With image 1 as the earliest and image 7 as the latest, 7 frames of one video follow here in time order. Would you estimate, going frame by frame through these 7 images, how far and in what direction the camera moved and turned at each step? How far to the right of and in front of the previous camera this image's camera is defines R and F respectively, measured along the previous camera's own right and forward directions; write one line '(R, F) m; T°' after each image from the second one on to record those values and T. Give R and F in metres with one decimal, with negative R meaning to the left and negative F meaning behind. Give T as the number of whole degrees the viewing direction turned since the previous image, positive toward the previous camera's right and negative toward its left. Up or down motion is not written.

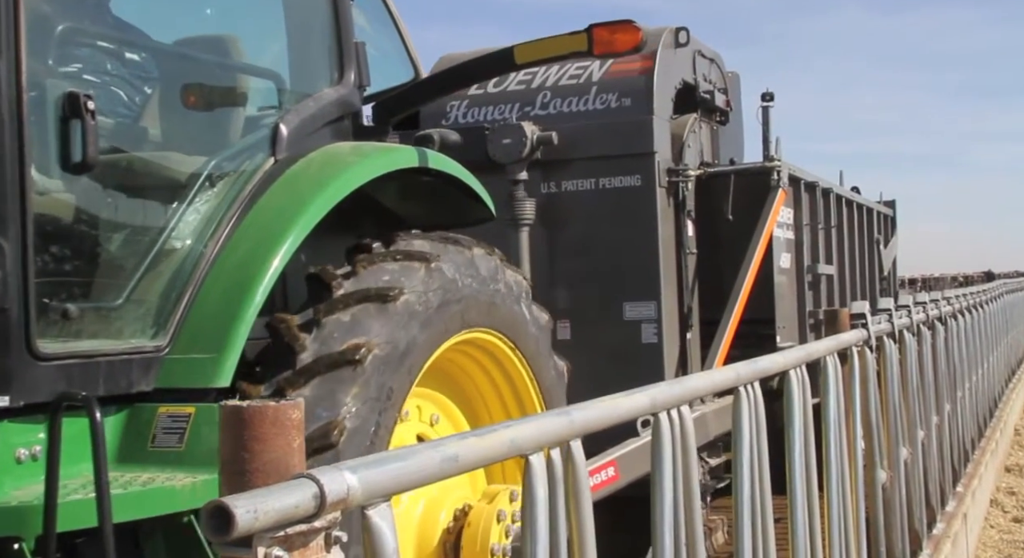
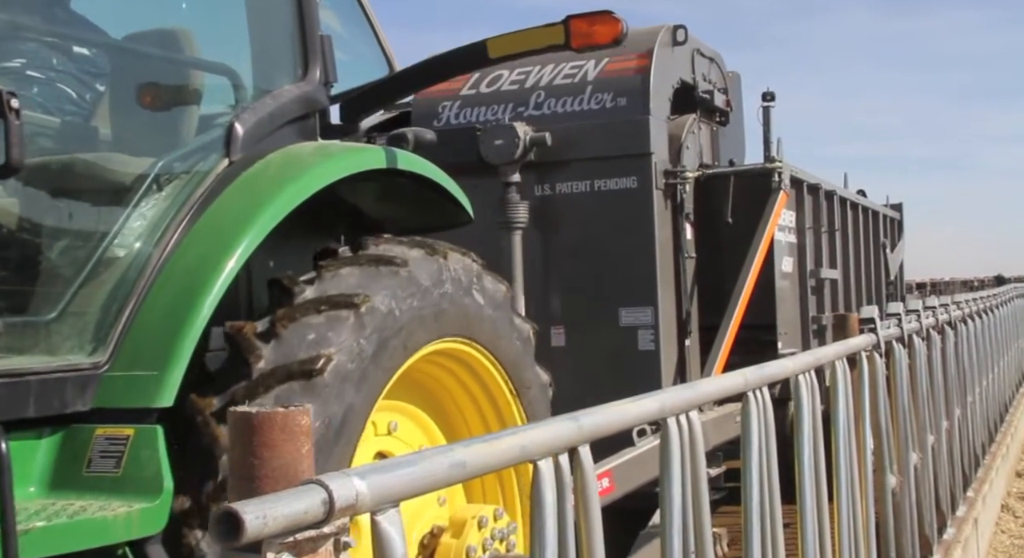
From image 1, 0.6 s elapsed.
(+0.1, +0.2) m; 0°
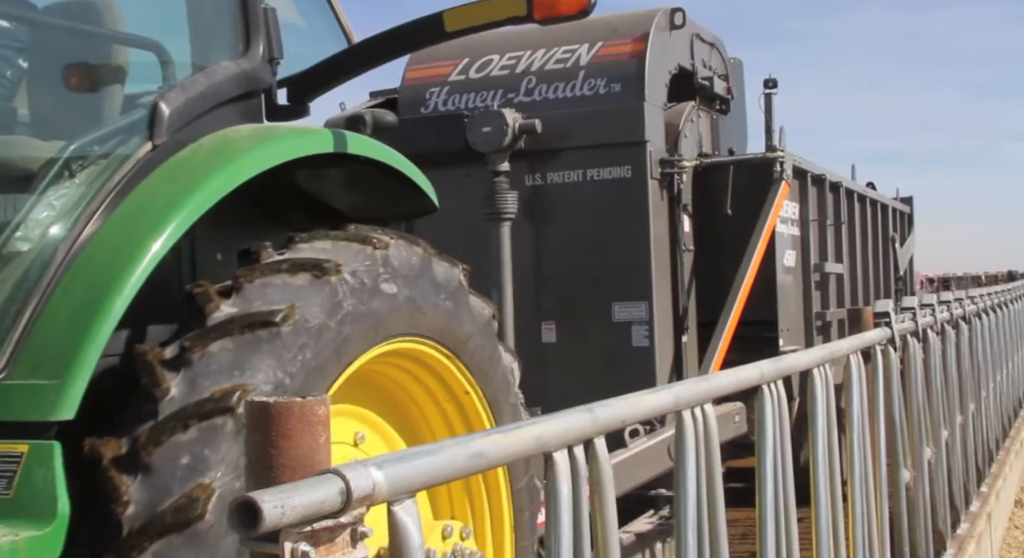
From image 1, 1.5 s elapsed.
(+0.1, +0.3) m; -1°
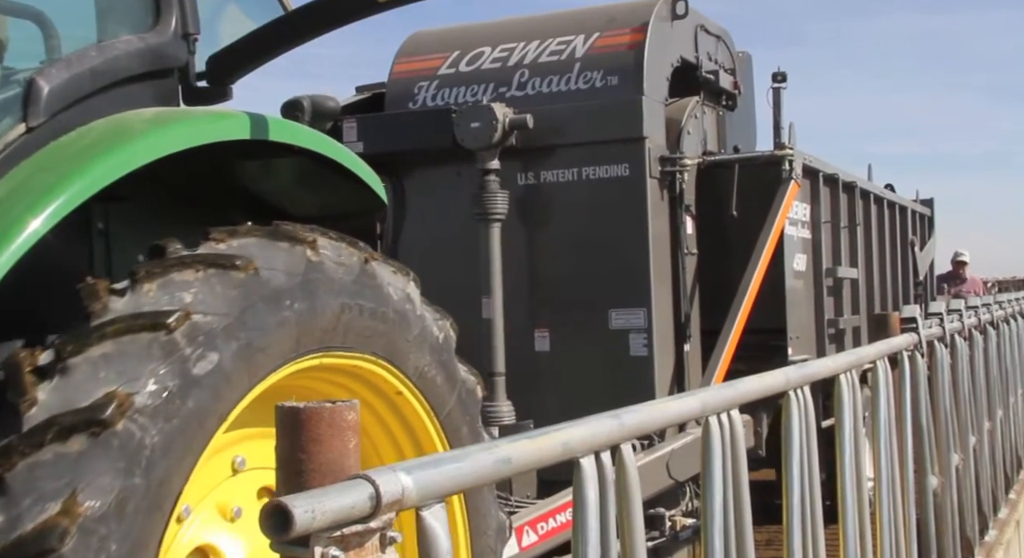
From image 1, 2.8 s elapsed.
(+0.2, +0.3) m; -1°
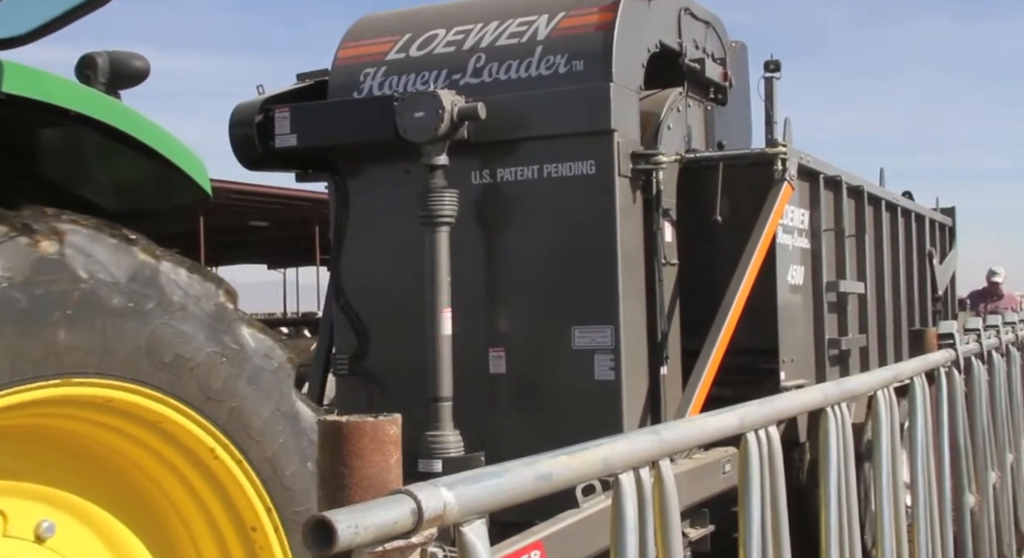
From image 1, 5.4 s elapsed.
(+0.3, +0.7) m; -1°
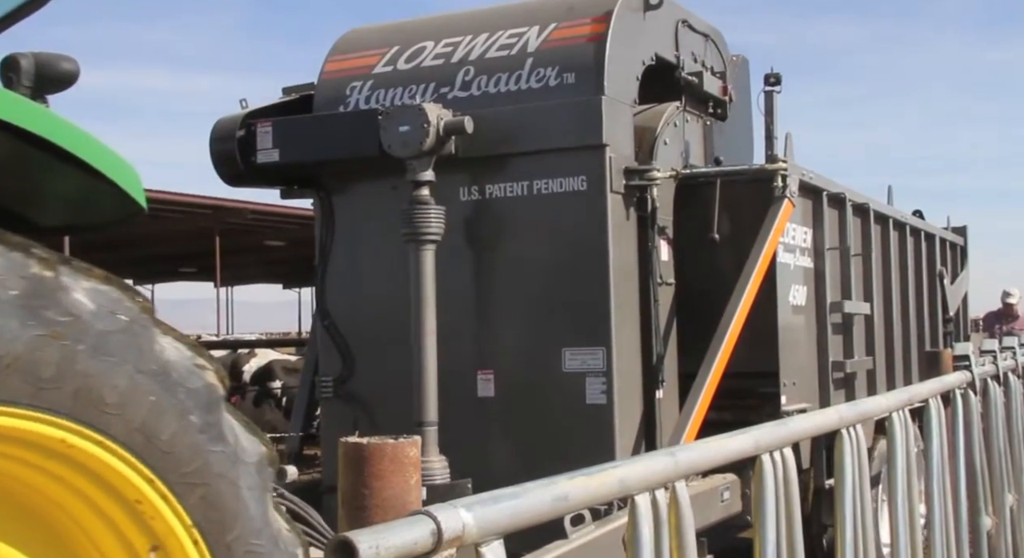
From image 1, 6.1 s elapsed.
(+0.1, +0.2) m; -1°
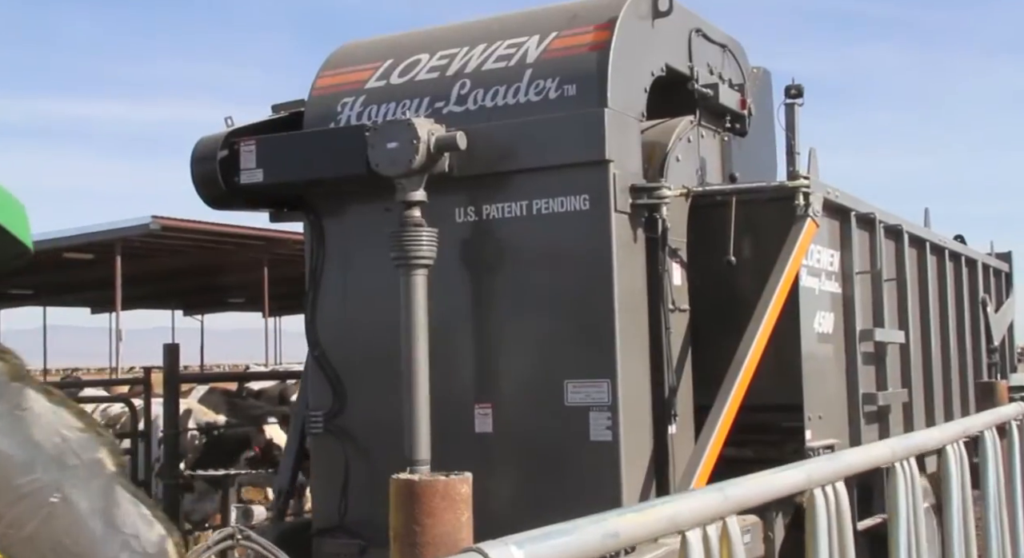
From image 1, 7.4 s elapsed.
(+0.2, +0.3) m; -2°
